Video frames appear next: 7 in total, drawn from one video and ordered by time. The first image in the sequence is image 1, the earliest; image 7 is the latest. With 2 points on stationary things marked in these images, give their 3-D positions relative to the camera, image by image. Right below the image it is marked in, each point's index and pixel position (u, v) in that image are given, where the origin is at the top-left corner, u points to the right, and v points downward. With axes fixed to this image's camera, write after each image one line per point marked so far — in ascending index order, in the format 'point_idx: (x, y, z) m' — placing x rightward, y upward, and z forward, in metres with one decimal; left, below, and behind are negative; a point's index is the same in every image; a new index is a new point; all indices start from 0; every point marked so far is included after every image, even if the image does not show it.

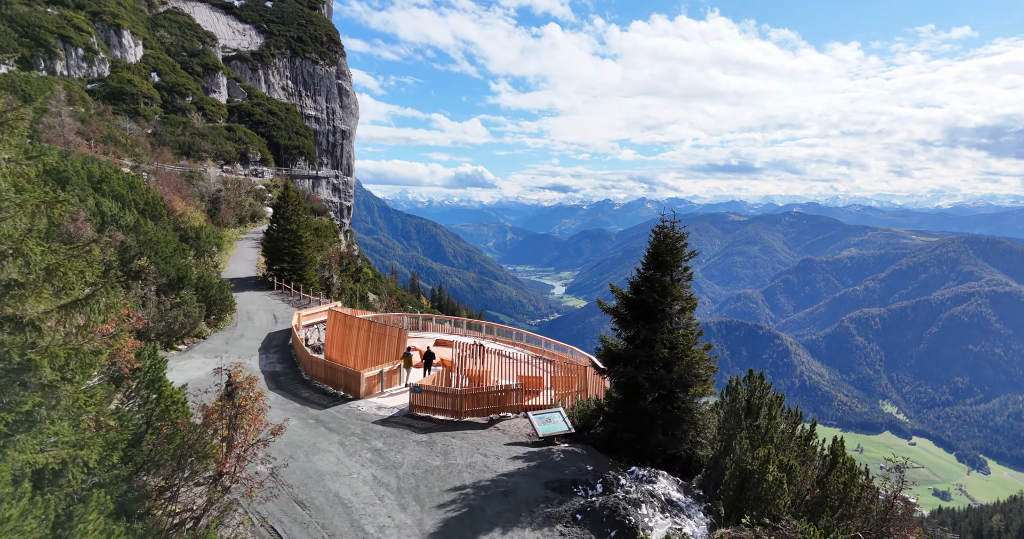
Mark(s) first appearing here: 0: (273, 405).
0: (-7.4, -4.1, +17.6) m
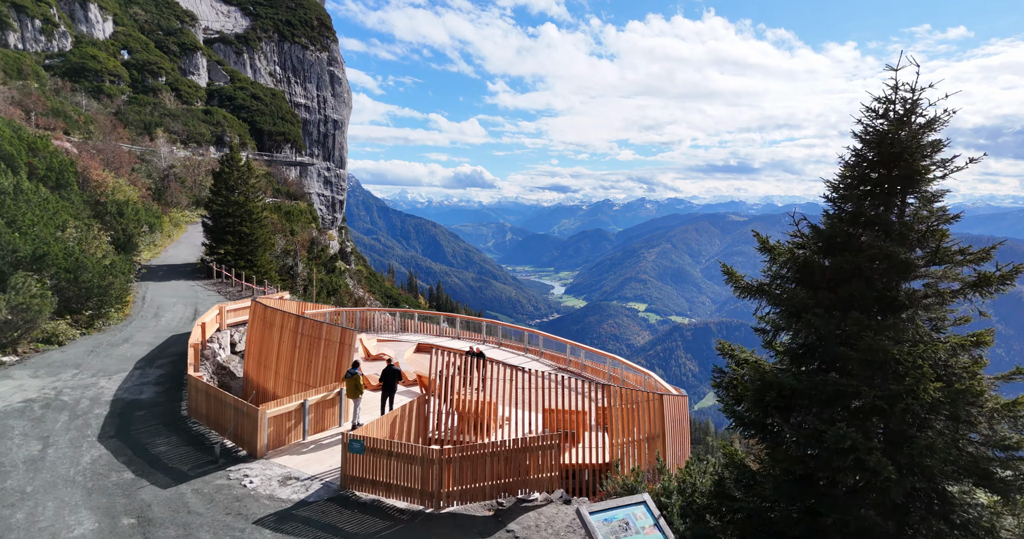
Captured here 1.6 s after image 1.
0: (-6.9, -3.3, +9.1) m
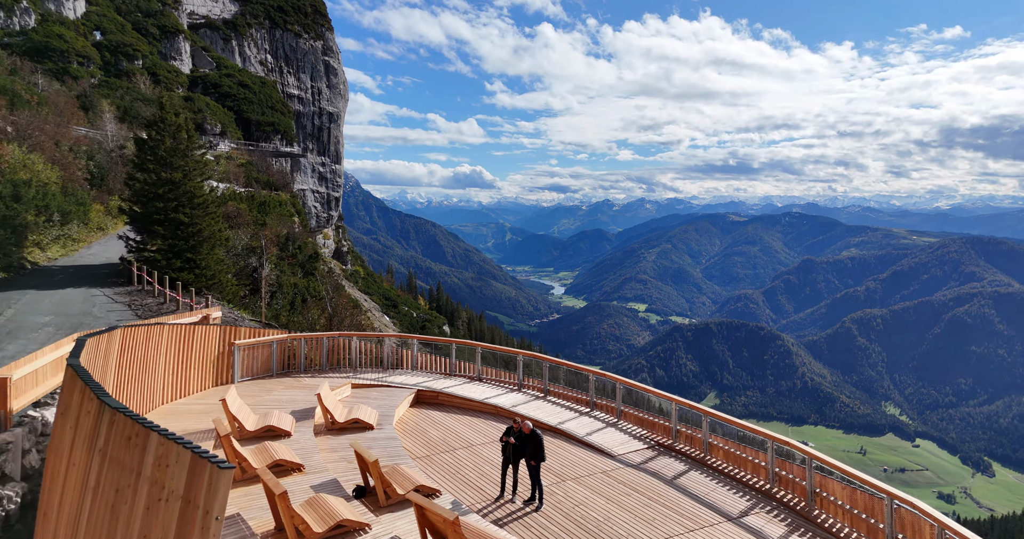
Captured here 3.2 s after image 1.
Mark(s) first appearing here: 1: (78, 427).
0: (-5.6, -3.4, +1.0) m
1: (-4.1, -1.5, +5.4) m
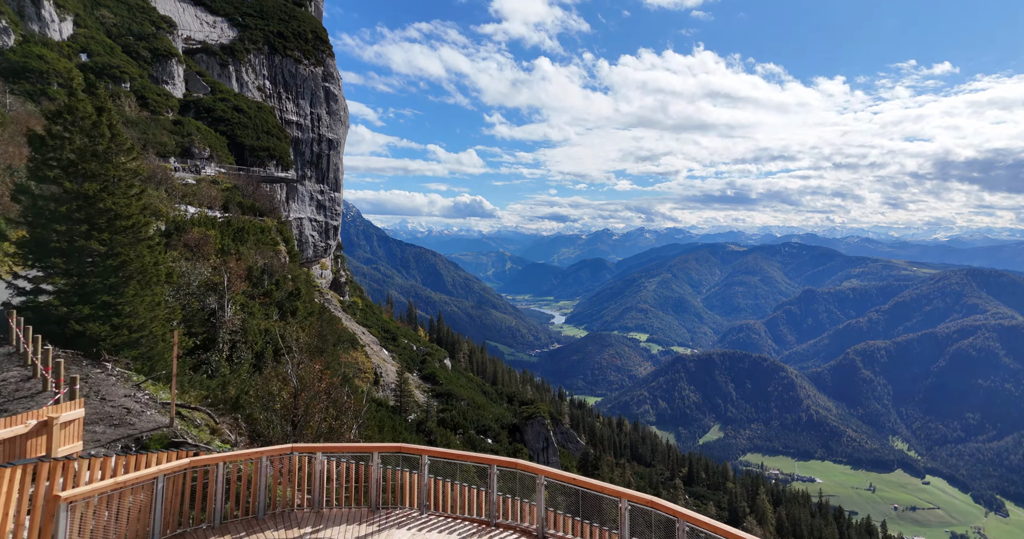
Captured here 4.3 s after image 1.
0: (-4.4, -3.7, -5.7) m
1: (-2.8, -2.0, -1.2) m
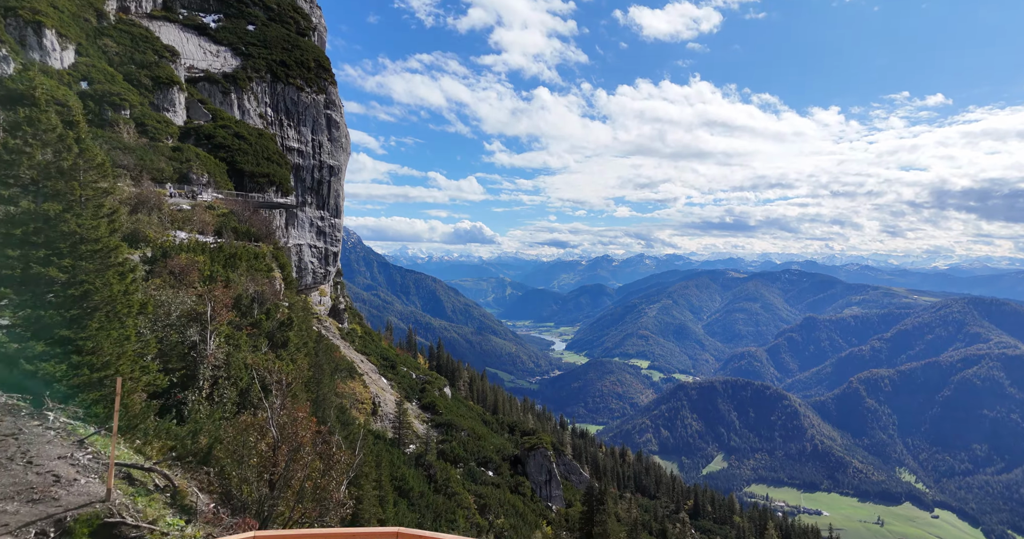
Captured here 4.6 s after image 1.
0: (-4.0, -3.6, -7.8) m
1: (-2.5, -2.2, -3.2) m
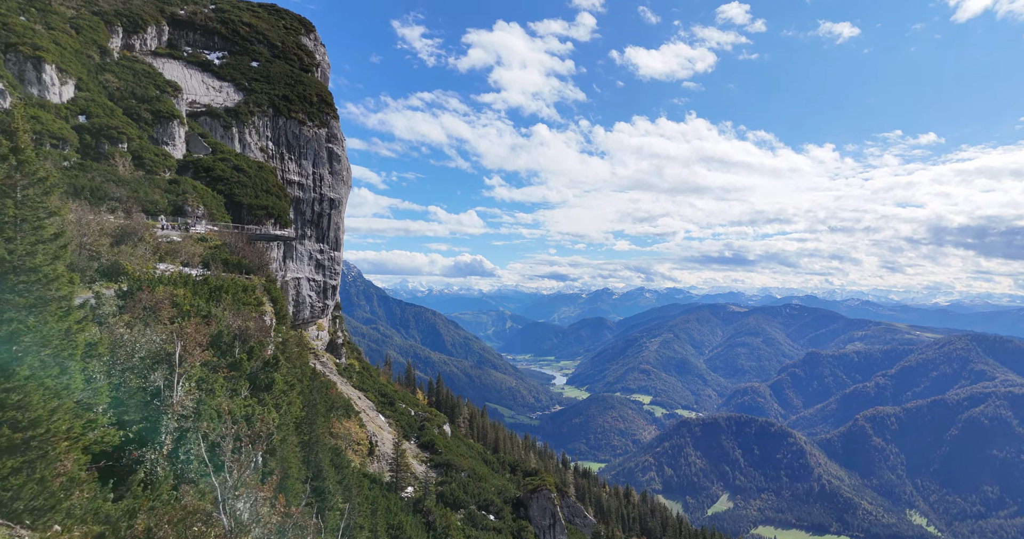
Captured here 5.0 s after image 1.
0: (-3.5, -3.4, -10.7) m
1: (-2.0, -2.2, -6.0) m
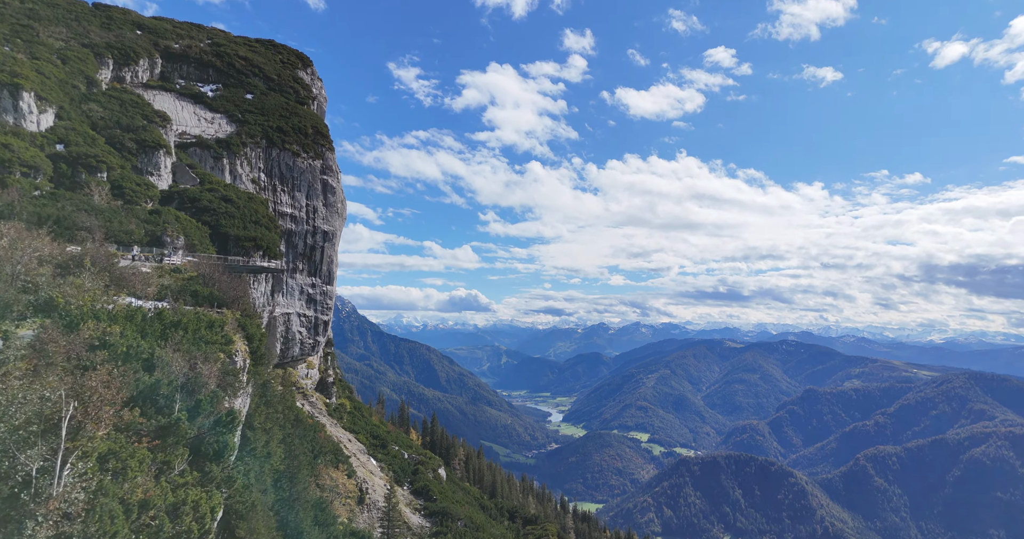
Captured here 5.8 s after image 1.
0: (-2.4, -2.4, -16.1) m
1: (-0.9, -1.6, -11.4) m
